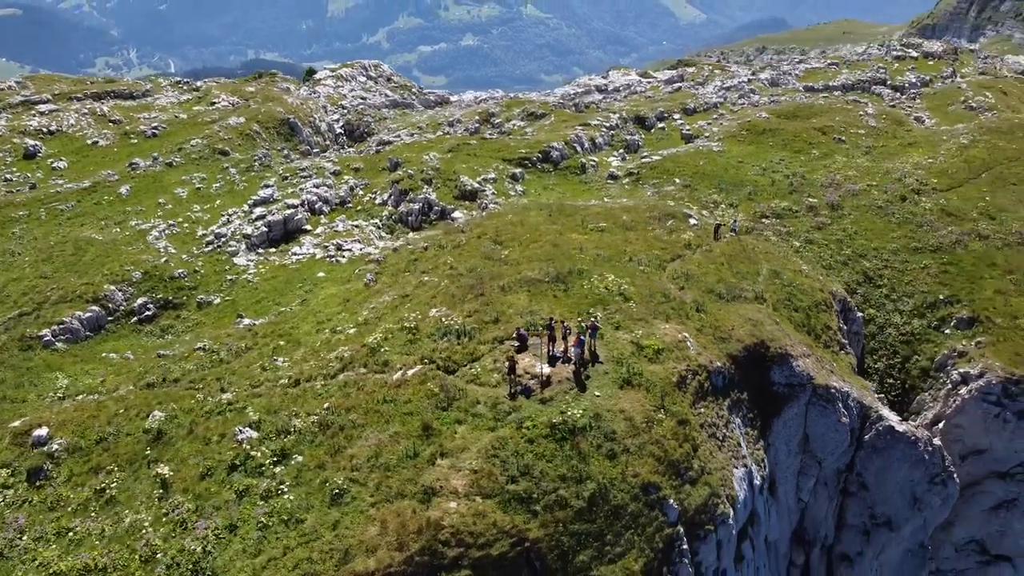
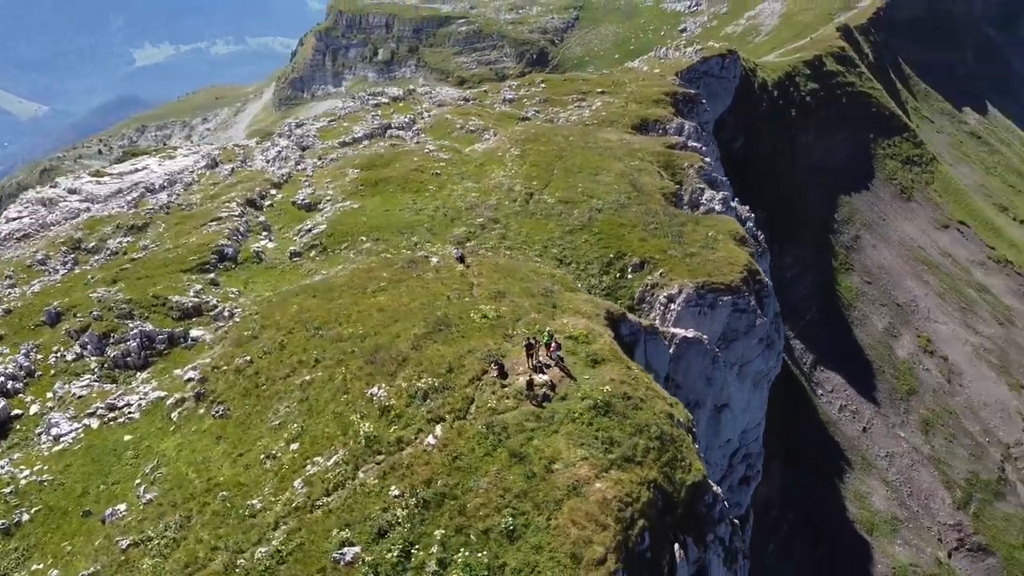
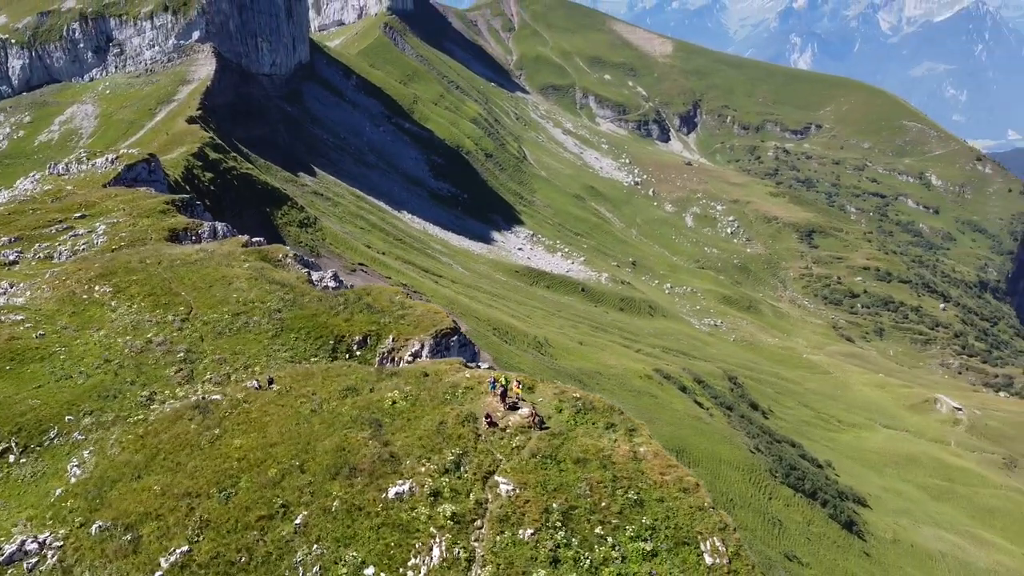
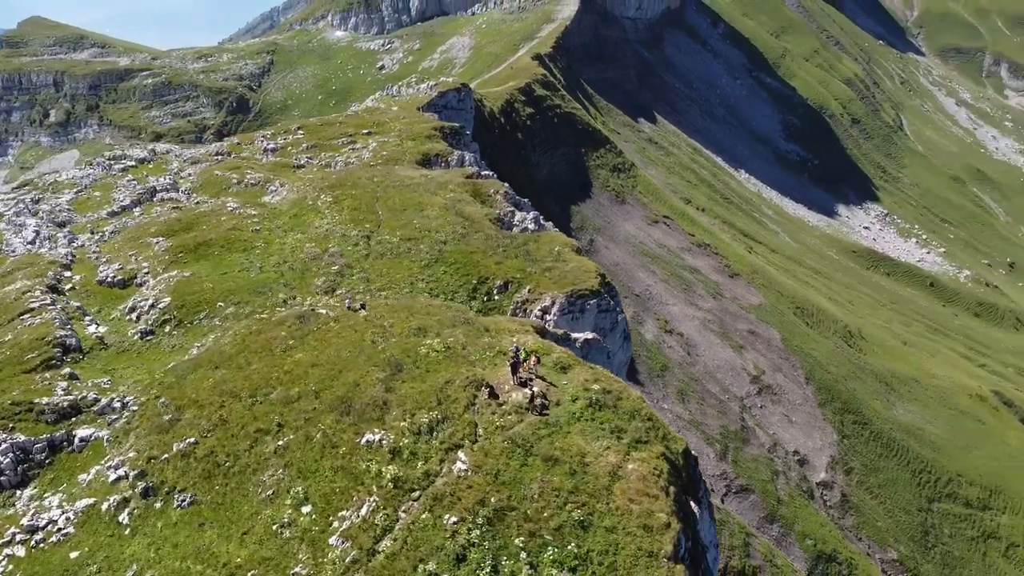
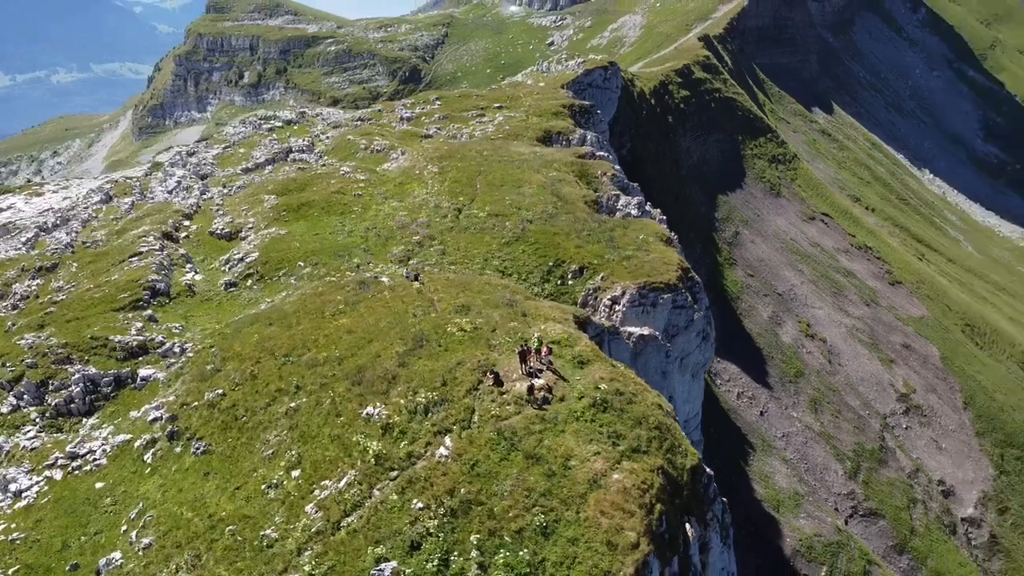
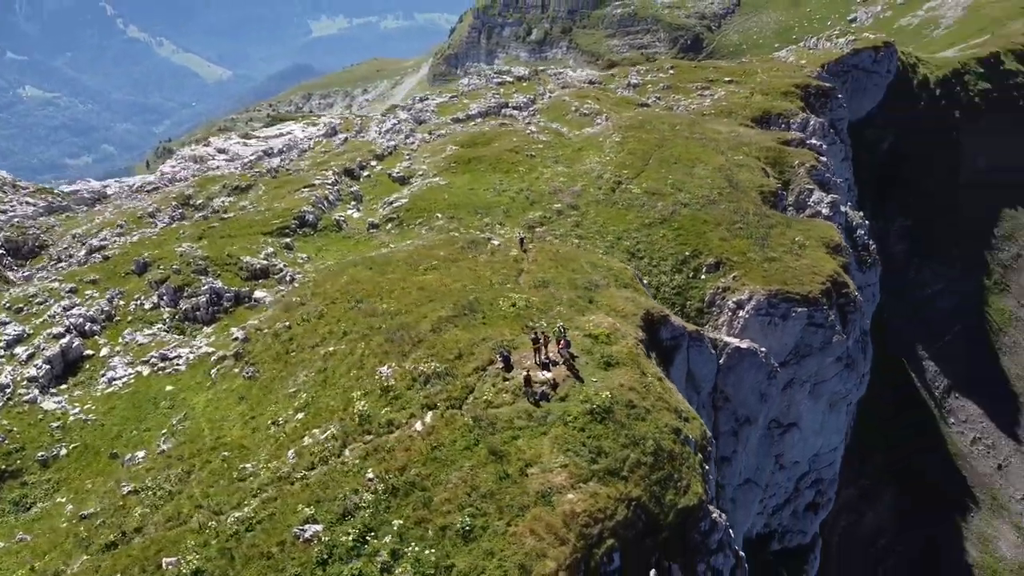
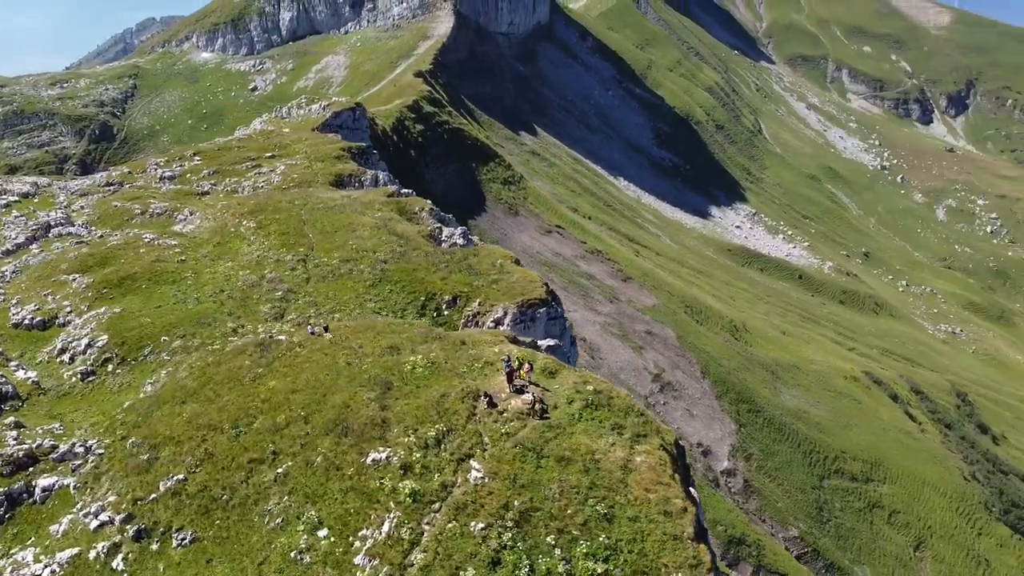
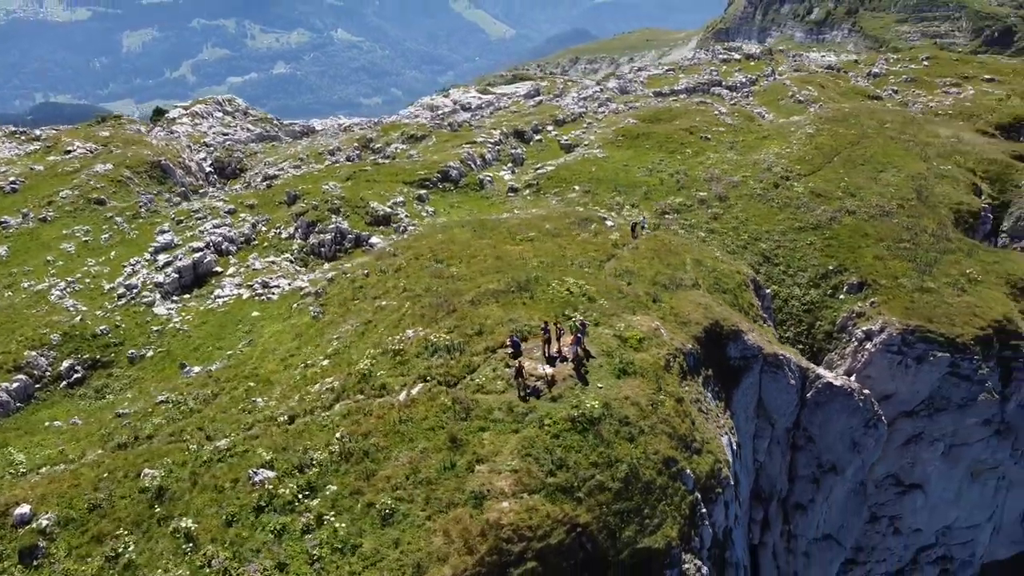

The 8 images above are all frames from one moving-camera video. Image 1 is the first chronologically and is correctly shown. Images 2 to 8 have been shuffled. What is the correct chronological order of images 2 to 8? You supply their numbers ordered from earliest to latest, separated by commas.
8, 6, 2, 5, 4, 7, 3
